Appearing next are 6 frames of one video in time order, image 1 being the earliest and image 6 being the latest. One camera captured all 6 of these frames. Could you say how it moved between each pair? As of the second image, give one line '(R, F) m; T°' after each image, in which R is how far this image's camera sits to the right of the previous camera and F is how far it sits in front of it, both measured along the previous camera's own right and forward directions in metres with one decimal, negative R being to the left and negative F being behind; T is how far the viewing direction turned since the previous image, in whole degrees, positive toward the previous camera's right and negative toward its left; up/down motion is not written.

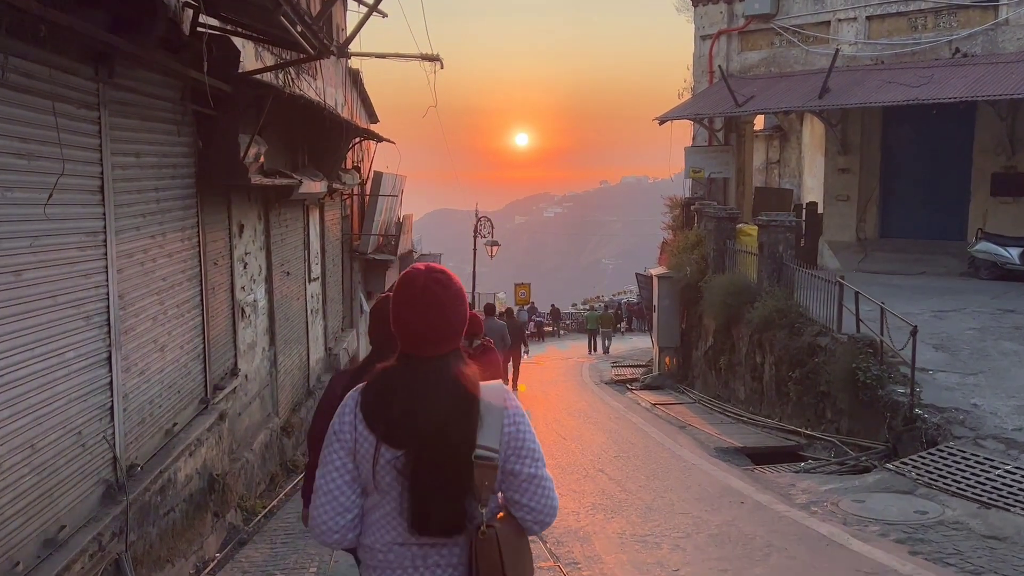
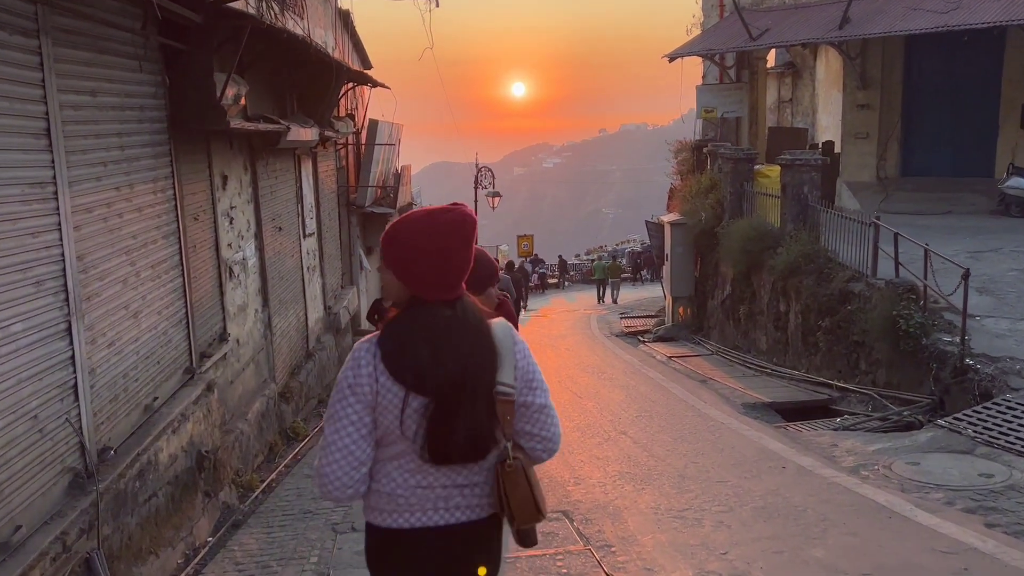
(-0.1, +0.7) m; 0°
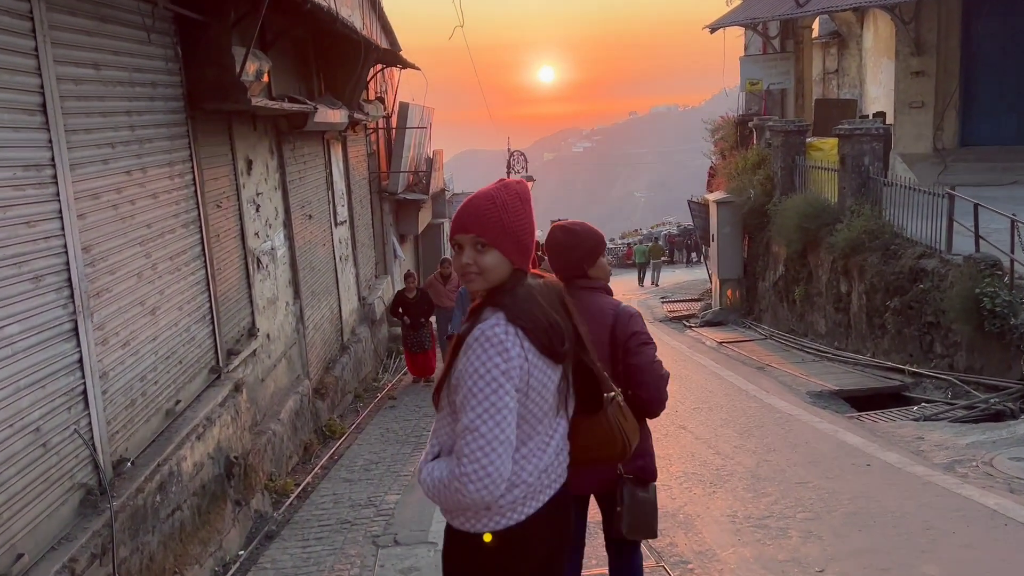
(-0.1, +0.6) m; -2°
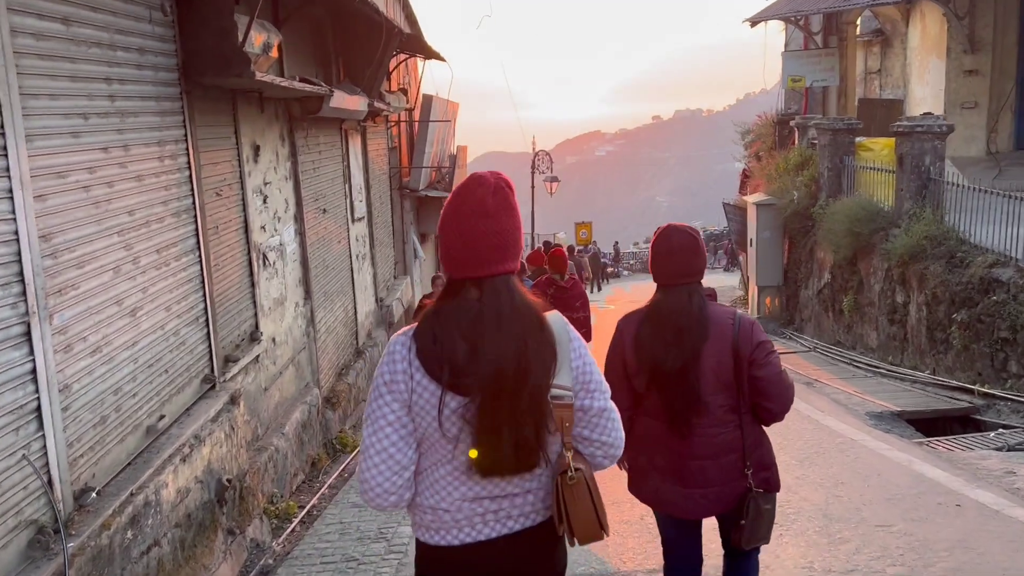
(-0.1, +0.7) m; -1°
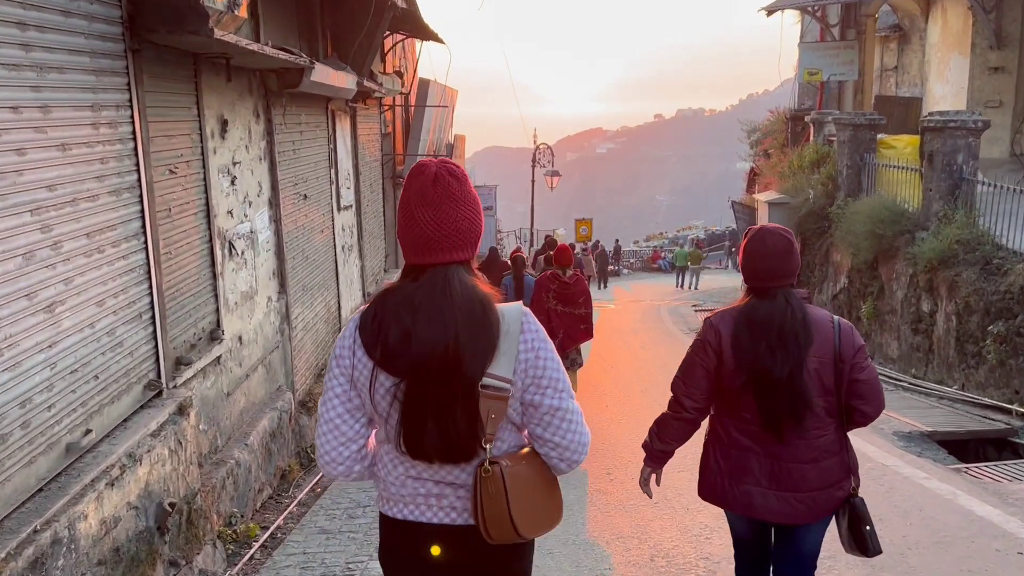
(0.0, +0.7) m; 0°
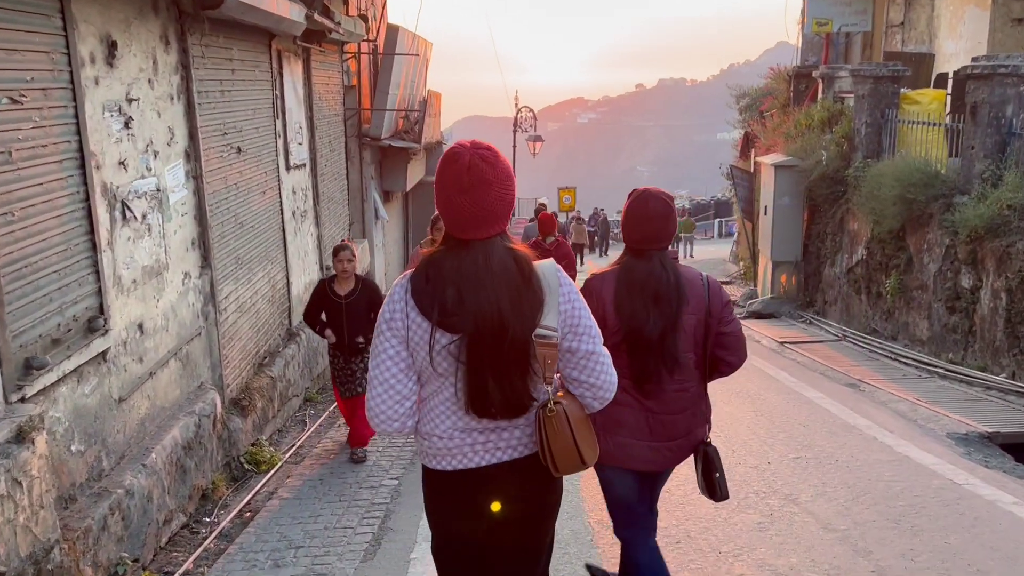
(0.0, +1.3) m; +1°
